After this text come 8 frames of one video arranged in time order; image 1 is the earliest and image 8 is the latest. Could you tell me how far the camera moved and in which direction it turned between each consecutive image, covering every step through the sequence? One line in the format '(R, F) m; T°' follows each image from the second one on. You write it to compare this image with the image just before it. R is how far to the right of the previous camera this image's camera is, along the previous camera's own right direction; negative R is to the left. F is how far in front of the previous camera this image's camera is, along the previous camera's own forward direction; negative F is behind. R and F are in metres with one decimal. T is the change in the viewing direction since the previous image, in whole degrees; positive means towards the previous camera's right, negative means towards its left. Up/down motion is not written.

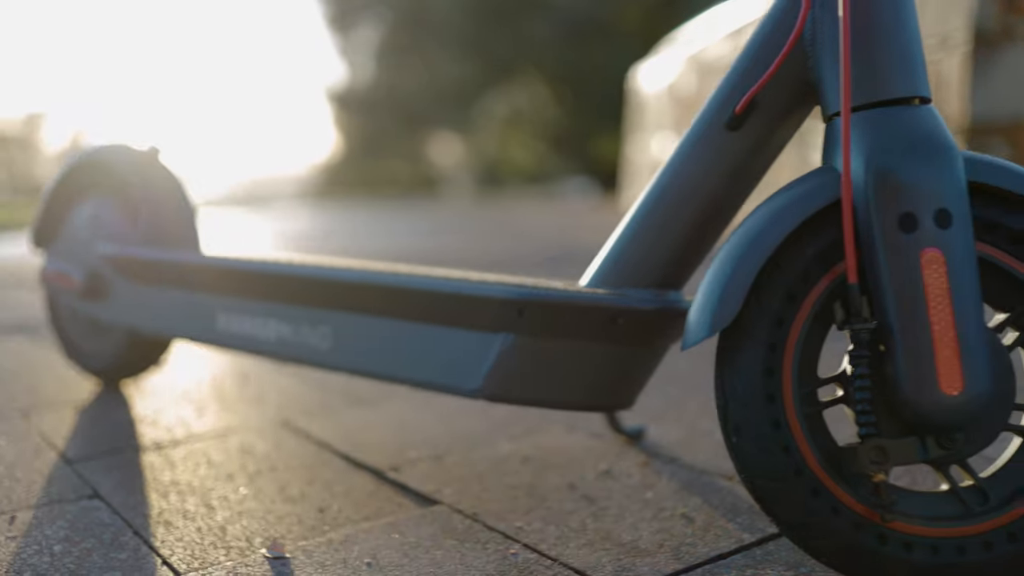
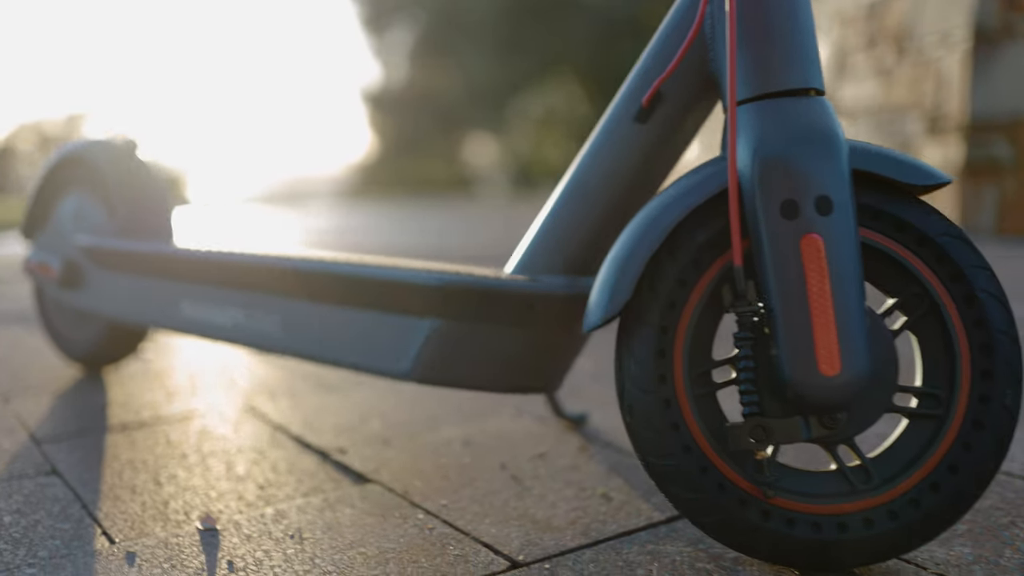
(+0.2, -0.1) m; -2°
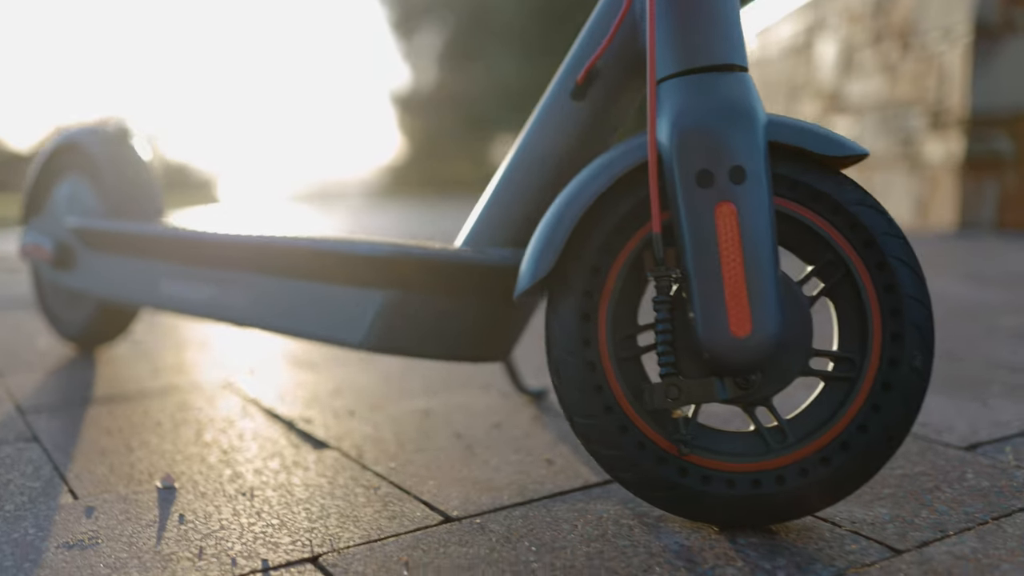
(+0.1, -0.1) m; -2°
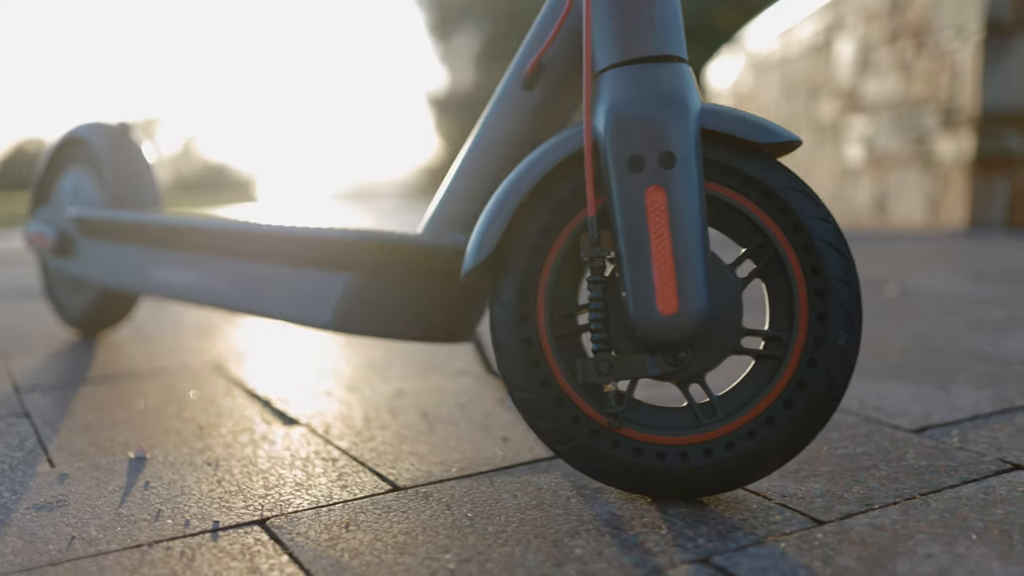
(+0.1, -0.1) m; -2°
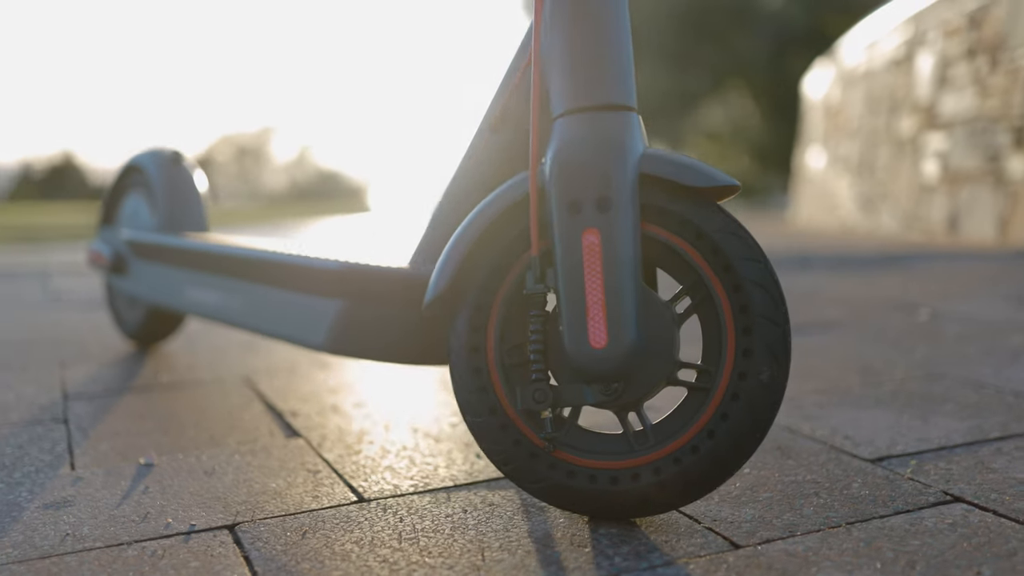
(+0.2, -0.1) m; -6°
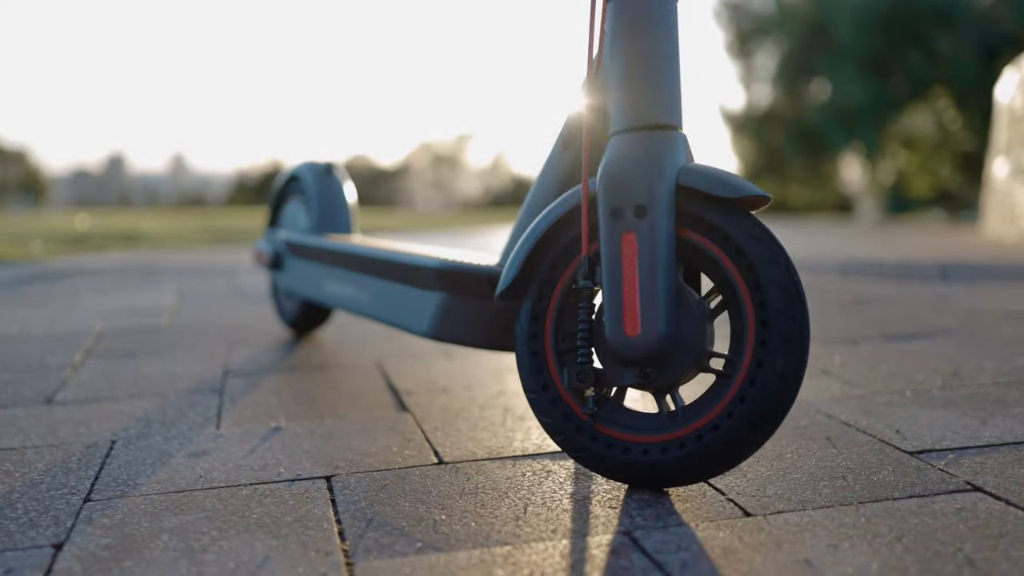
(+0.2, -0.2) m; -10°
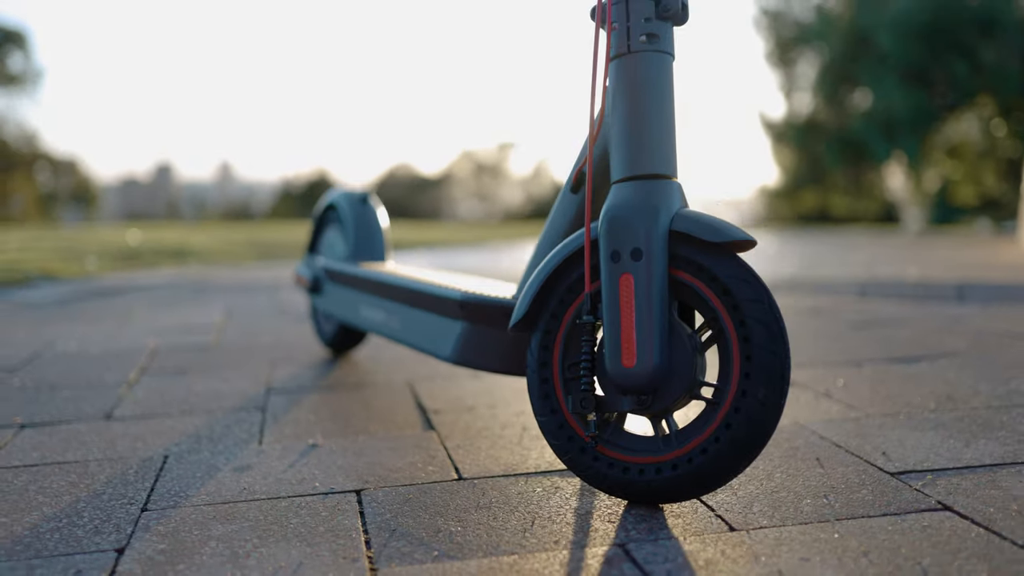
(+0.1, -0.2) m; -2°
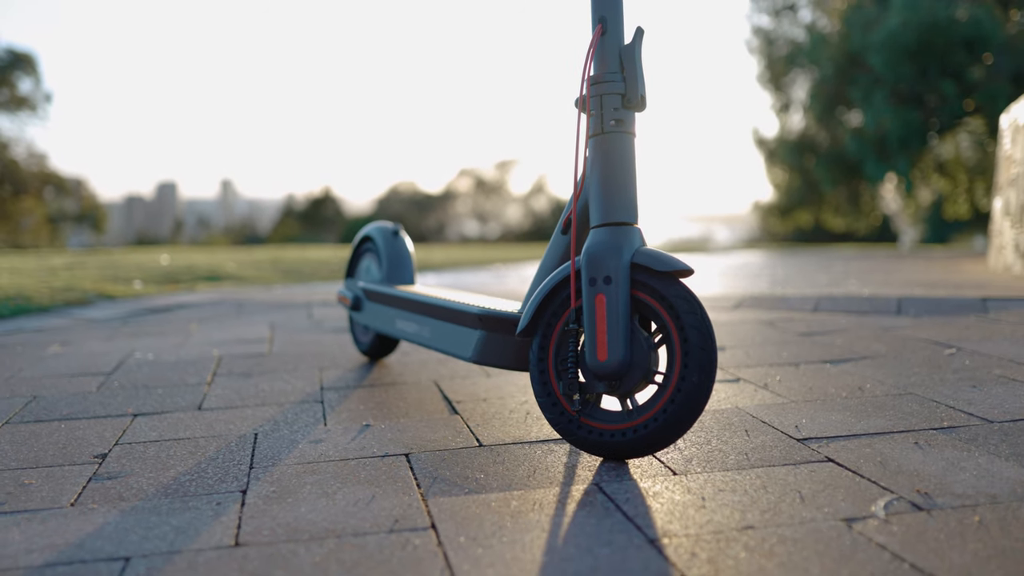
(0.0, -0.8) m; 0°
